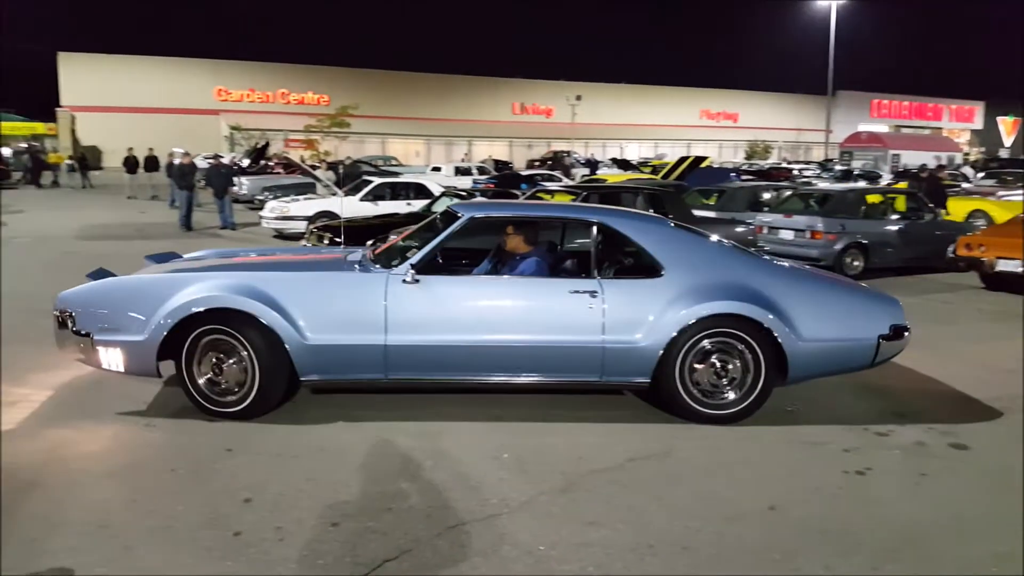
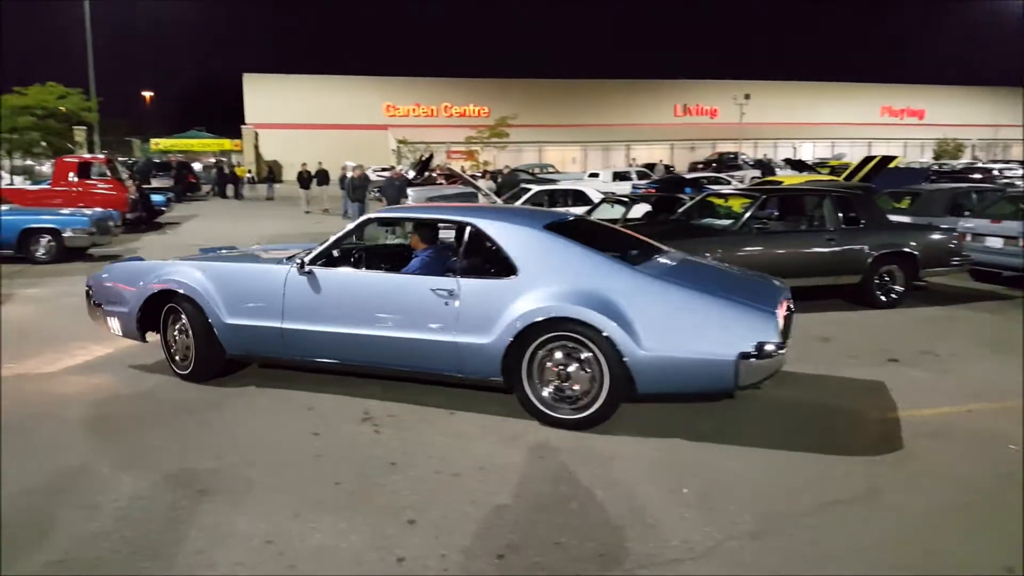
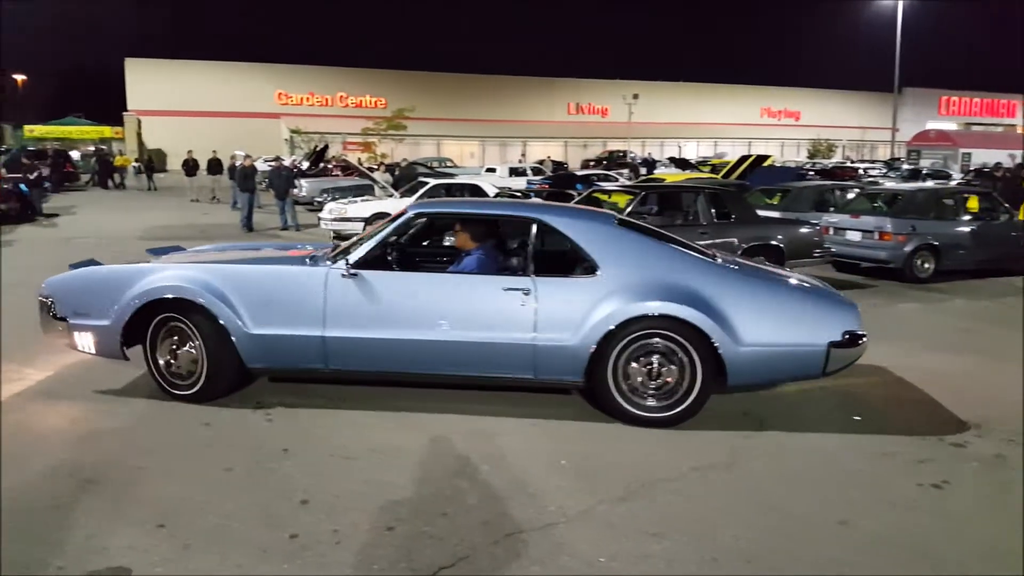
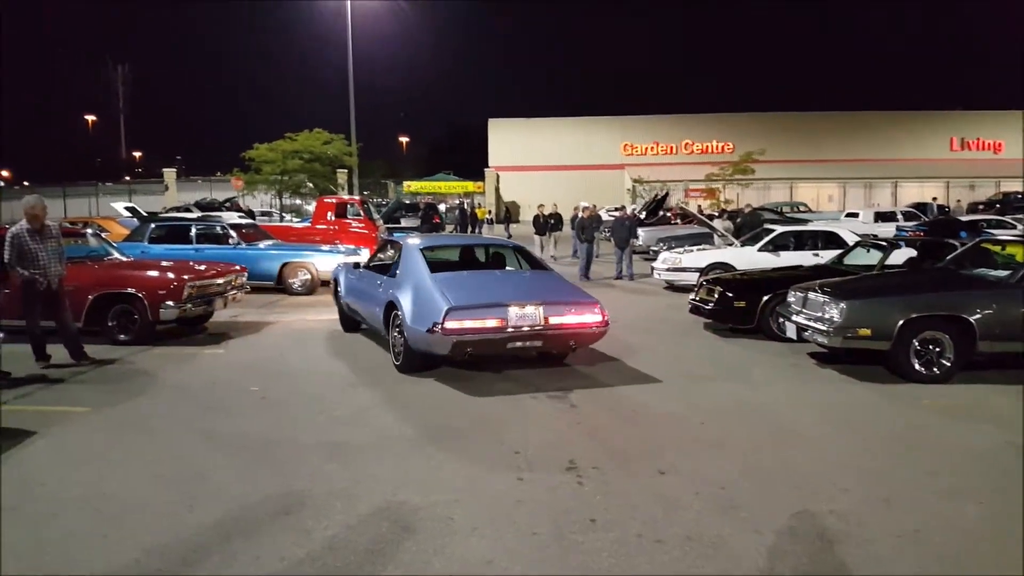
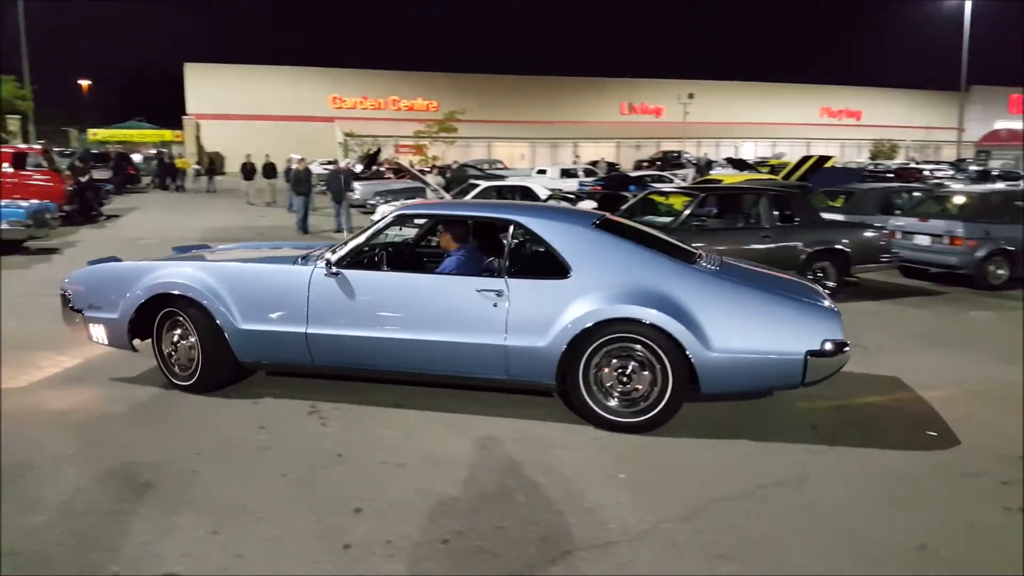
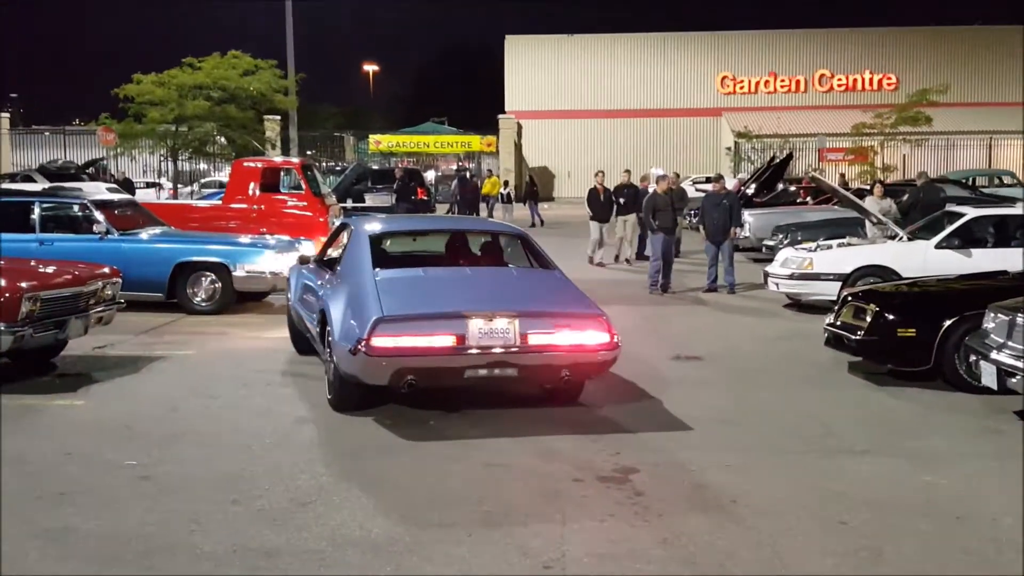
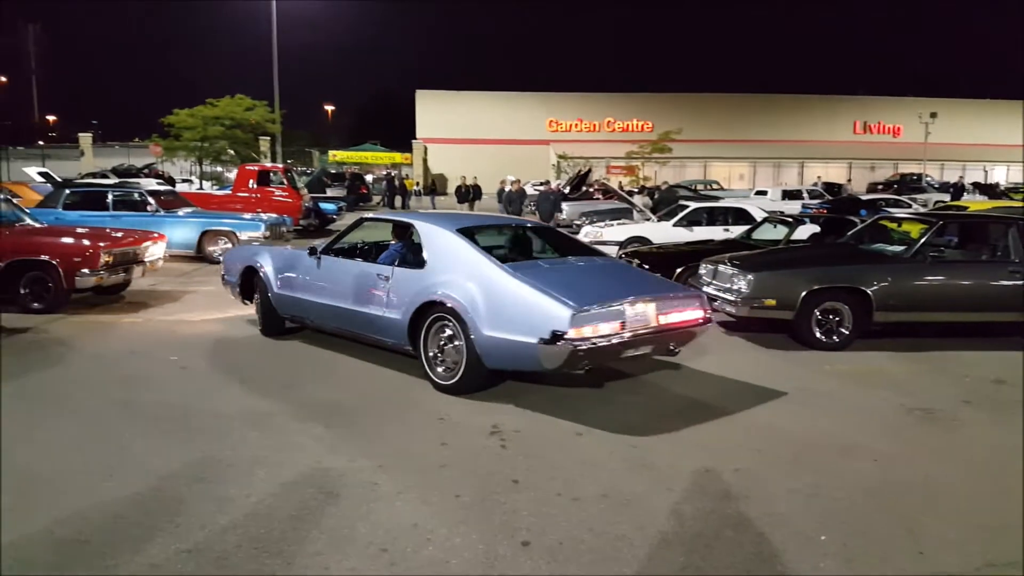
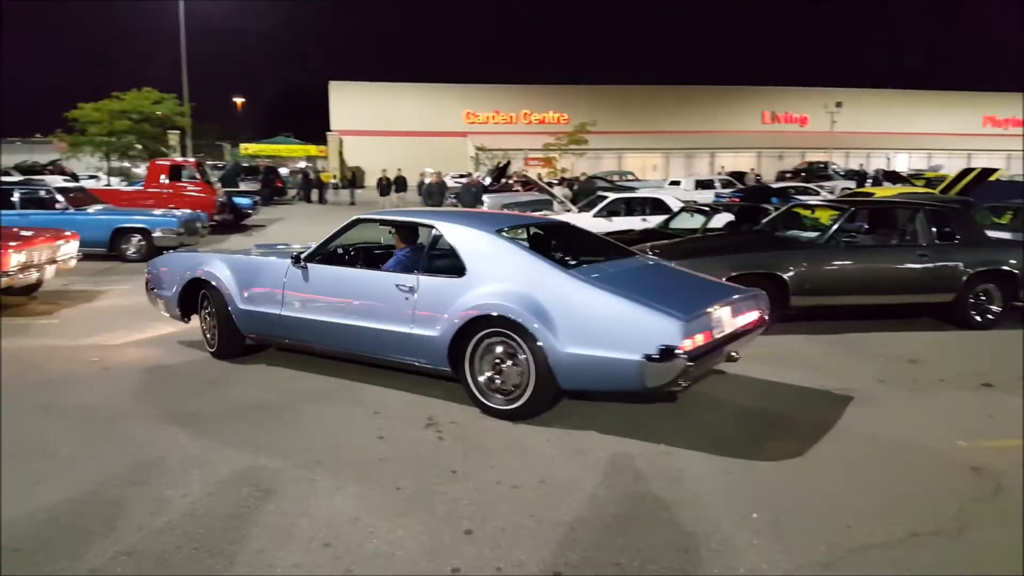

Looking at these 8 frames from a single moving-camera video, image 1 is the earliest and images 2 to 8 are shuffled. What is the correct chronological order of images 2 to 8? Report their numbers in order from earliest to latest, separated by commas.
3, 5, 2, 8, 7, 4, 6
